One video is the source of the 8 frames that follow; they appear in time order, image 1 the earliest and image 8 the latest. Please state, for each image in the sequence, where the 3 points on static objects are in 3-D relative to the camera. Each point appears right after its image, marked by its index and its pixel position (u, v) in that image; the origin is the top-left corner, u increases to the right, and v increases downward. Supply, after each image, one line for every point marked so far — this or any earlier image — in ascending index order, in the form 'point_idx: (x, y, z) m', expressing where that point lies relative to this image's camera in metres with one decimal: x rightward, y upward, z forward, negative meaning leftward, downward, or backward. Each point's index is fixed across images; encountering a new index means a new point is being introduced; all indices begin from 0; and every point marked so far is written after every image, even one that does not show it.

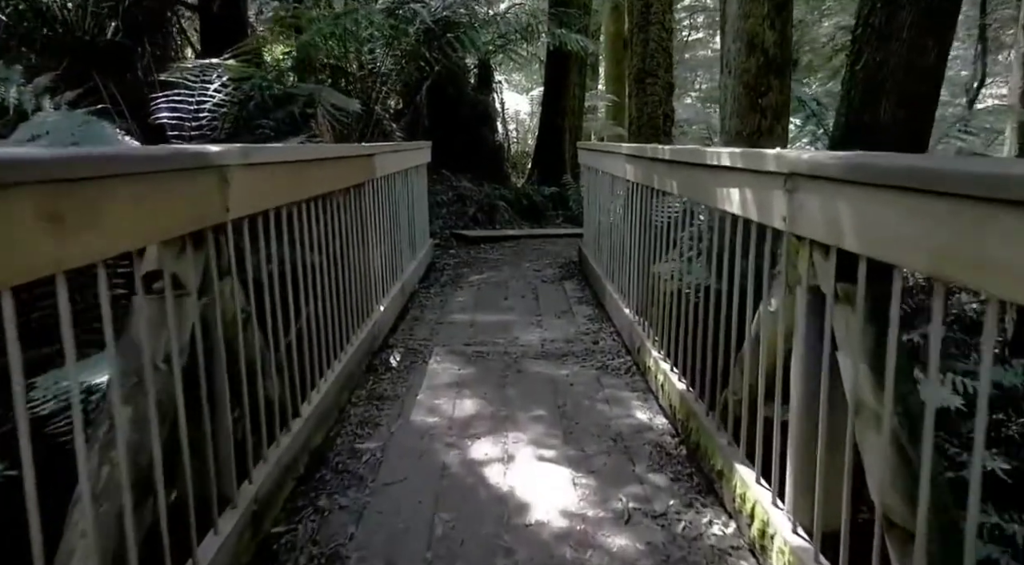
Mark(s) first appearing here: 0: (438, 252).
0: (-0.6, +0.2, +6.3) m
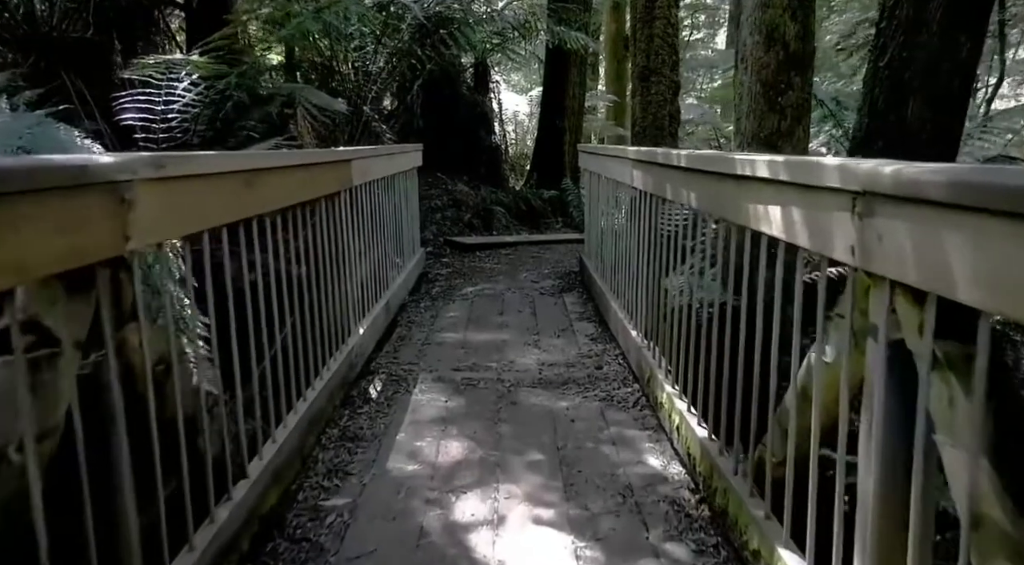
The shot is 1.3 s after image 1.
0: (-0.6, +0.2, +5.9) m
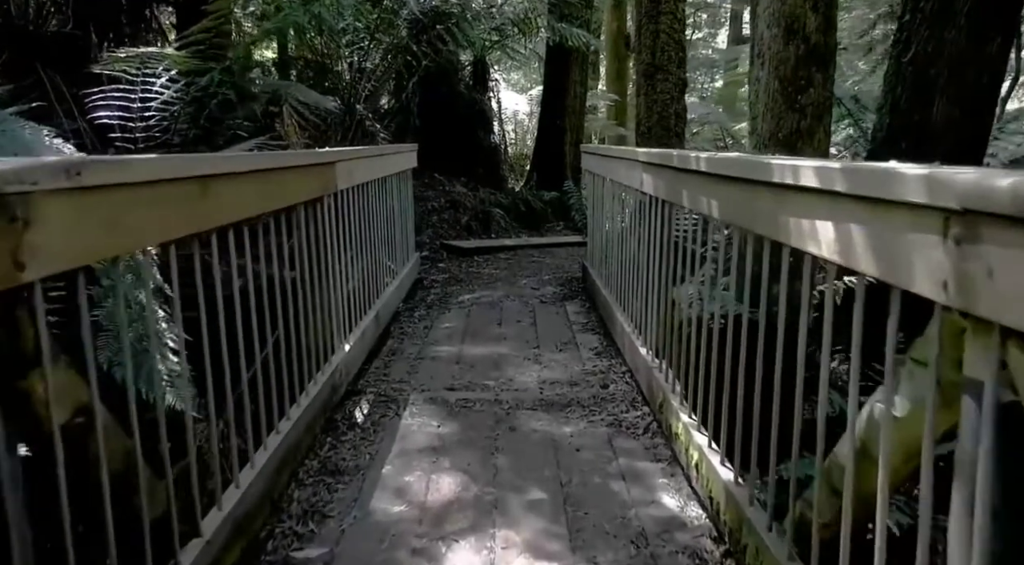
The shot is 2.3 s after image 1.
0: (-0.6, +0.1, +5.7) m
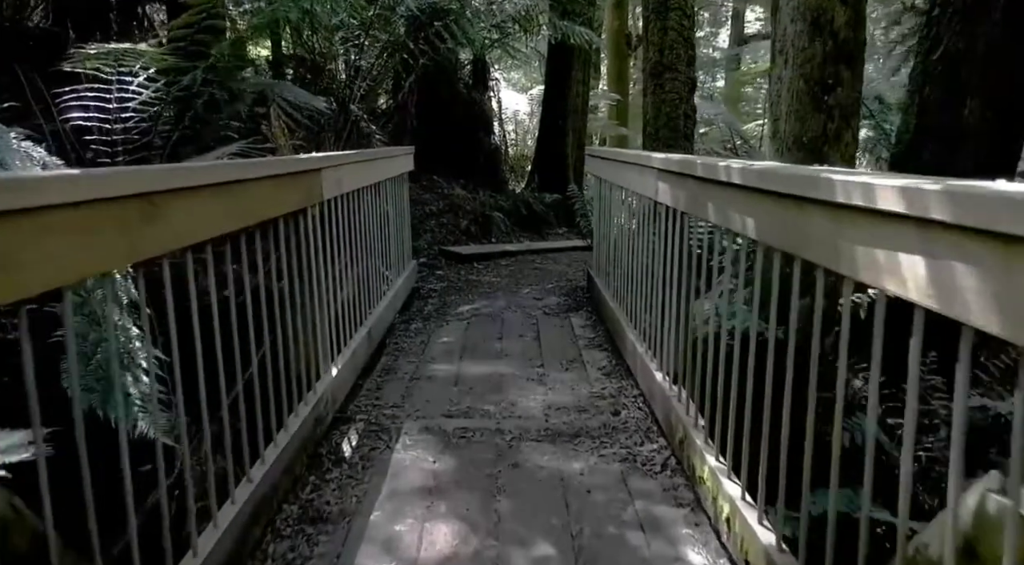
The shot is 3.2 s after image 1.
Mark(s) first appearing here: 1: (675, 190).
0: (-0.6, +0.1, +5.4) m
1: (+0.5, +0.3, +2.4) m
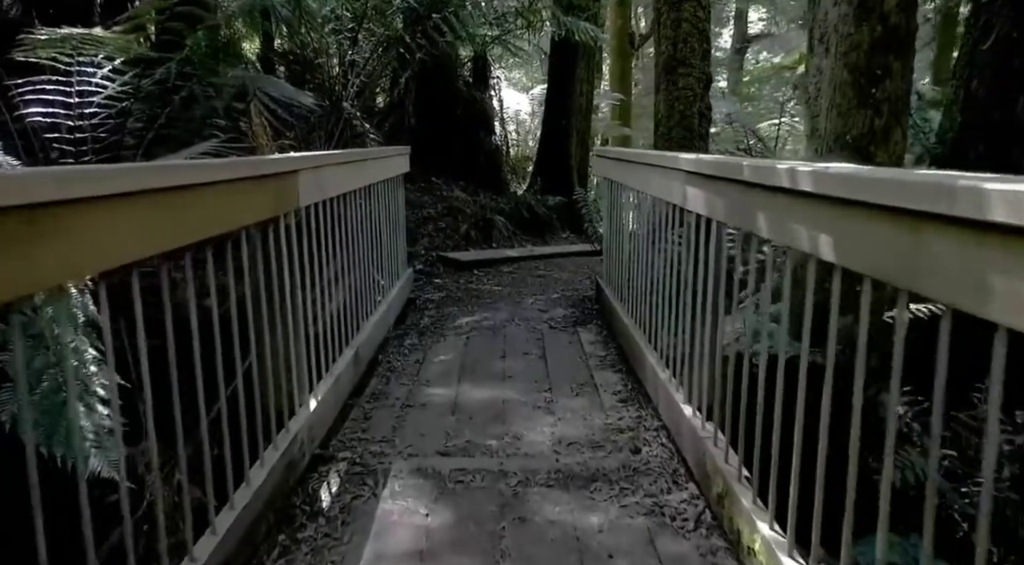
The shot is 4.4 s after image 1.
0: (-0.6, 0.0, +5.1) m
1: (+0.5, +0.2, +2.1) m
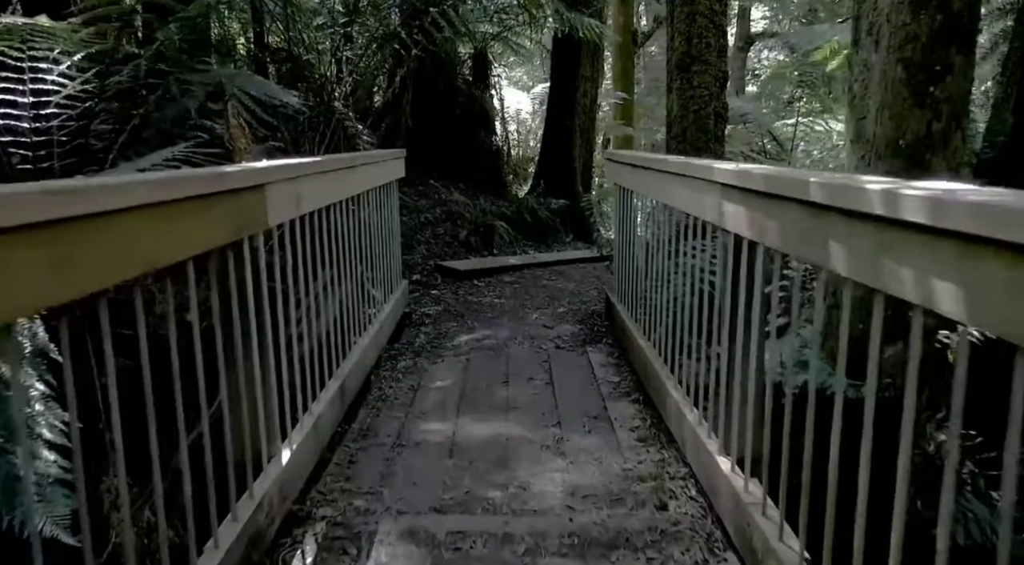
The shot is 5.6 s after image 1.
0: (-0.6, -0.1, +4.8) m
1: (+0.5, +0.2, +1.8) m
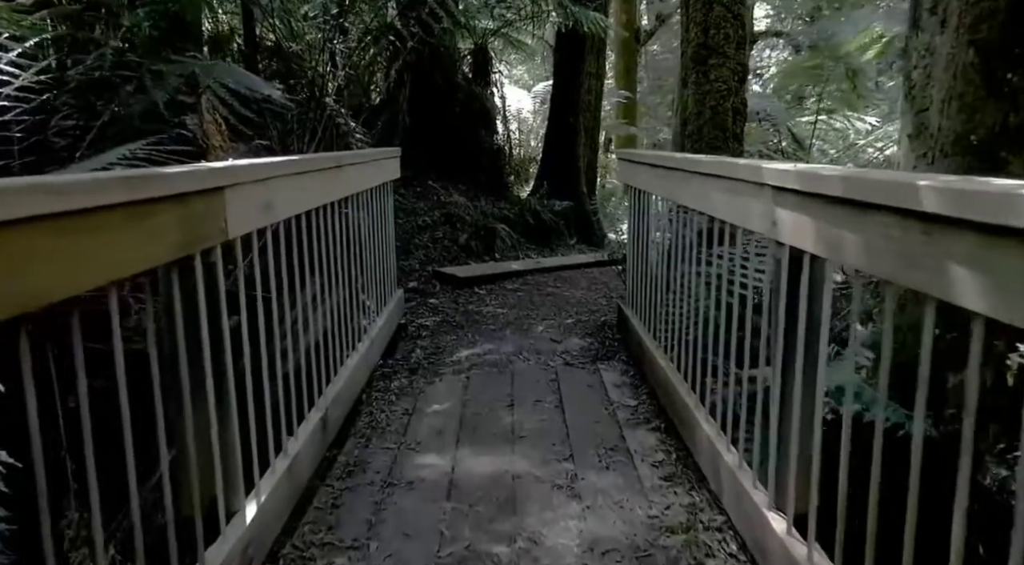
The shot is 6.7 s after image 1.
0: (-0.6, -0.1, +4.5) m
1: (+0.5, +0.1, +1.4) m
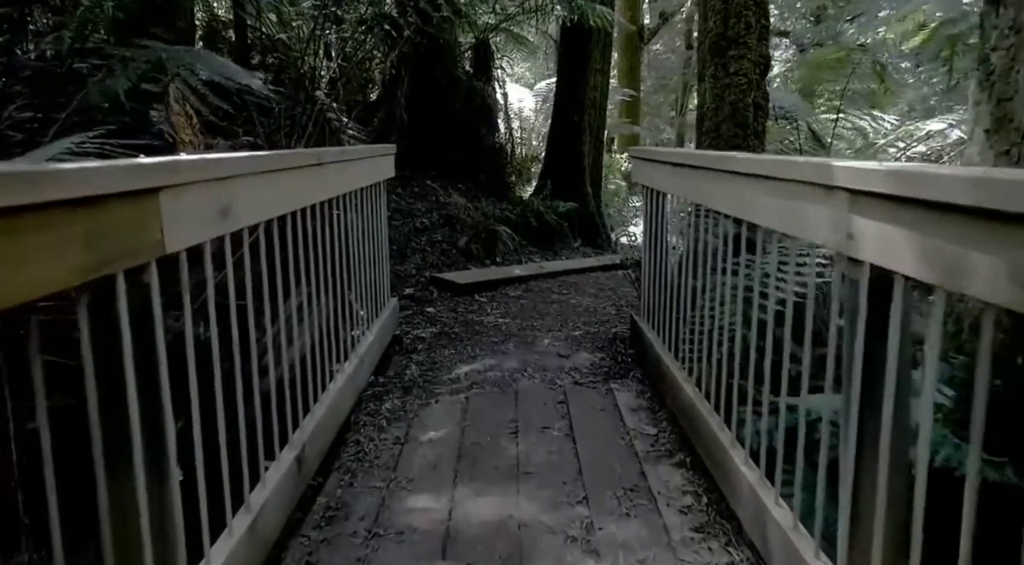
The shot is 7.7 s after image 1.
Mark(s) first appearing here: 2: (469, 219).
0: (-0.5, -0.1, +4.2) m
1: (+0.6, +0.1, +1.1) m
2: (-0.3, +0.5, +5.7) m
